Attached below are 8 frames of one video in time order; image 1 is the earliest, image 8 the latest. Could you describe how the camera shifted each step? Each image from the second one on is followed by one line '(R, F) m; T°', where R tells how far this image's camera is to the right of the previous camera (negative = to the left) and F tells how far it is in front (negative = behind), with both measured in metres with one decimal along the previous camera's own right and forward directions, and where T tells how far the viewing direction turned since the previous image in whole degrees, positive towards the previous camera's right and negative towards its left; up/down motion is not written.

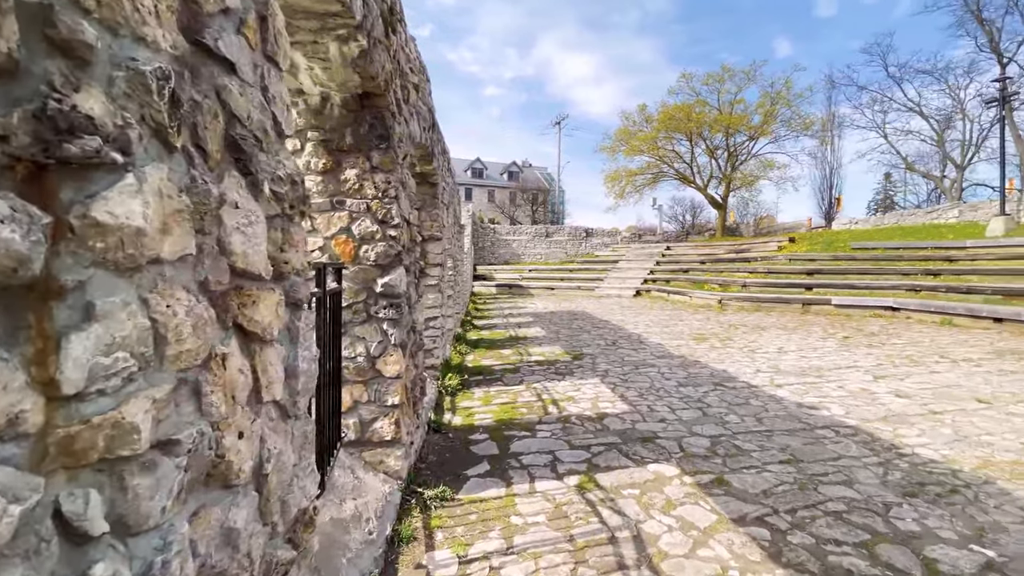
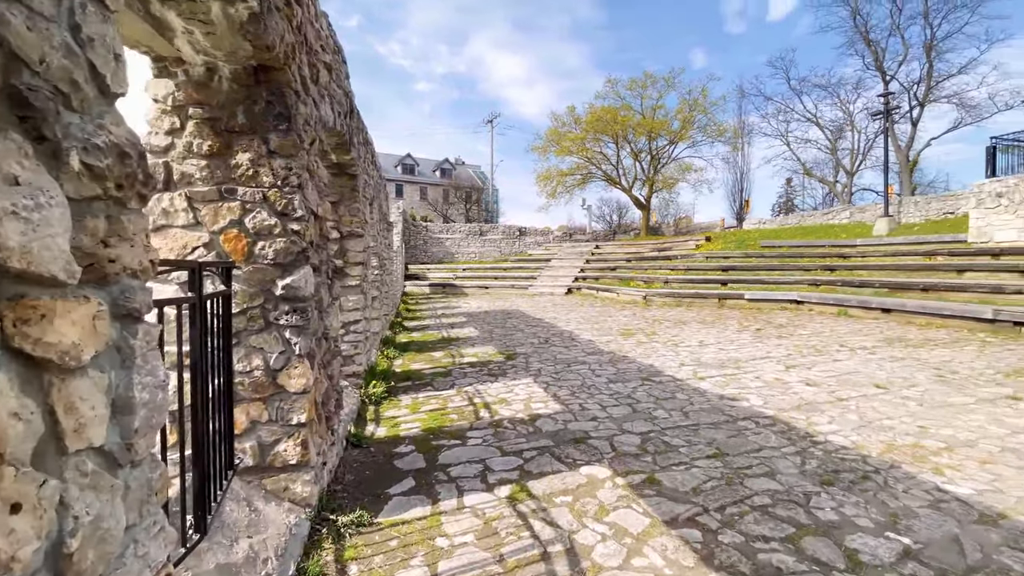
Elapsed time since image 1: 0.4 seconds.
(+0.1, +0.2) m; +8°
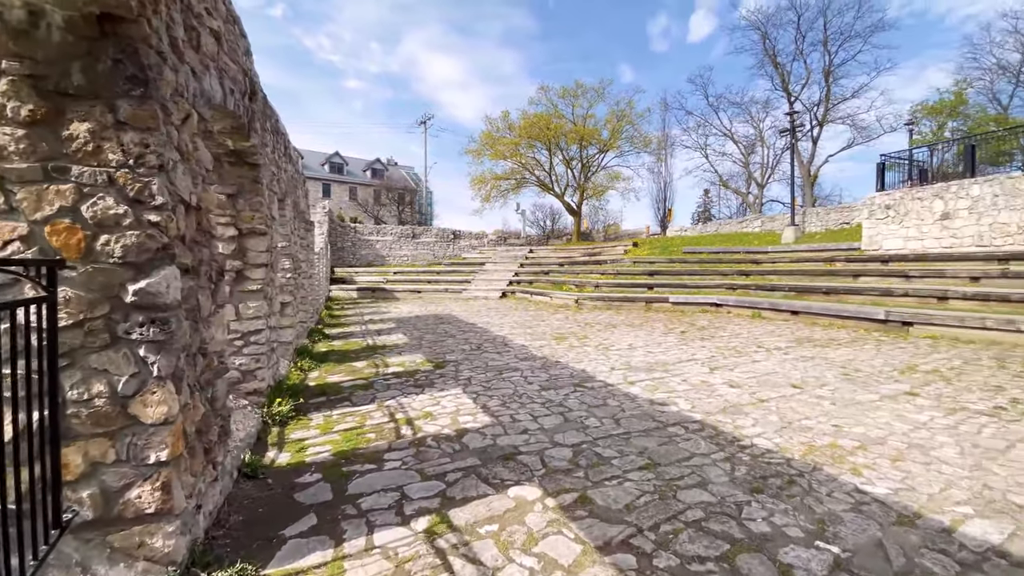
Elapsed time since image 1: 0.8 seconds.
(+0.1, +0.3) m; +8°
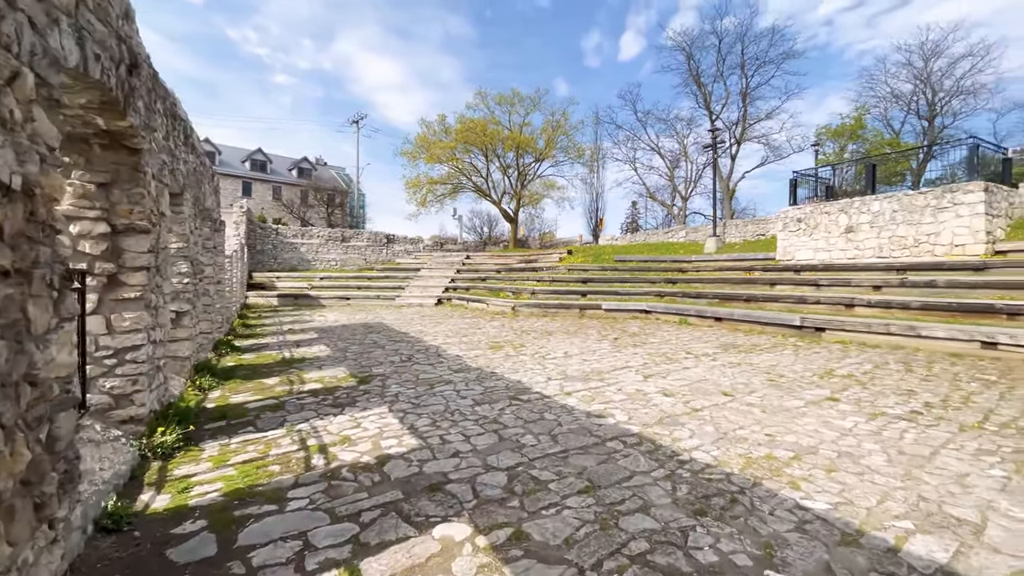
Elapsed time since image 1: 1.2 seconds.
(+0.1, +0.3) m; +8°
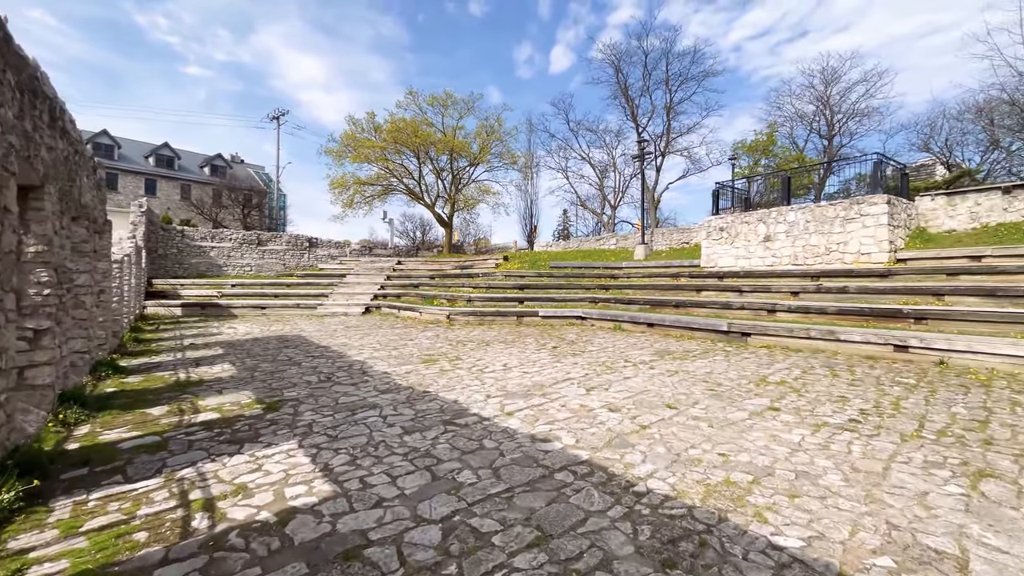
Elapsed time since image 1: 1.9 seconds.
(0.0, +0.5) m; +8°
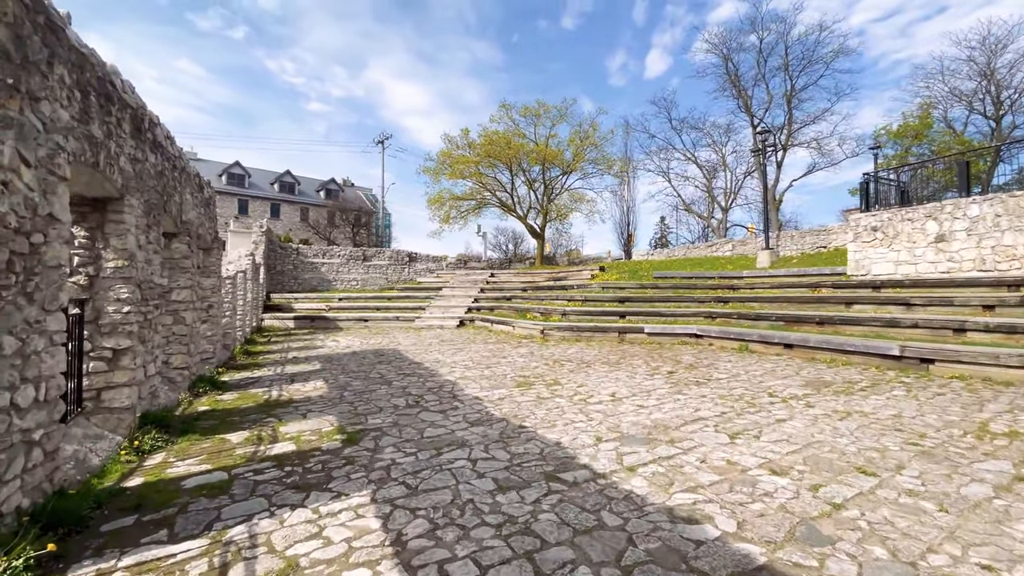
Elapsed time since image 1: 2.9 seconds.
(-0.2, +1.0) m; -11°
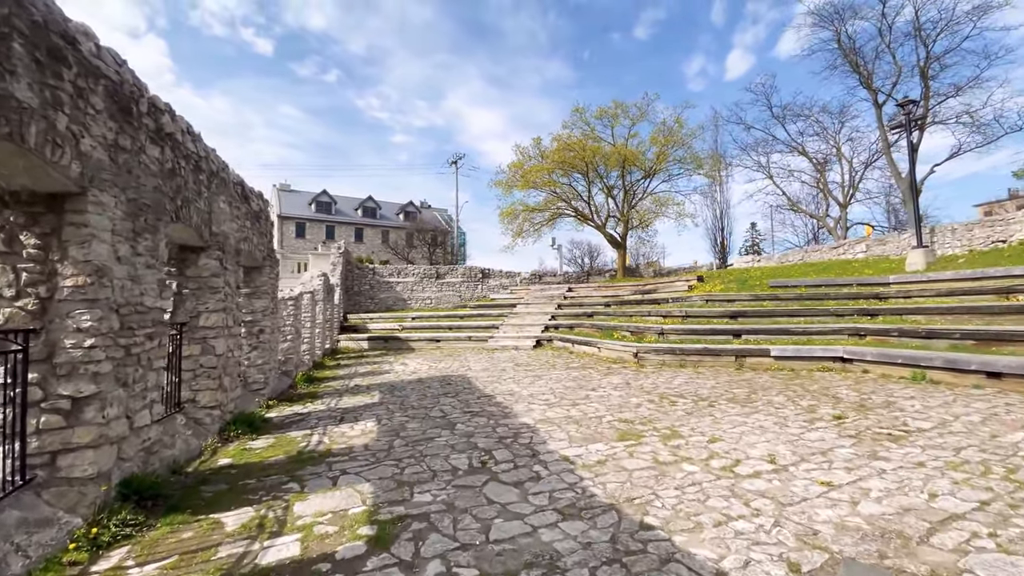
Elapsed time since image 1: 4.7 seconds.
(-0.2, +1.6) m; -9°
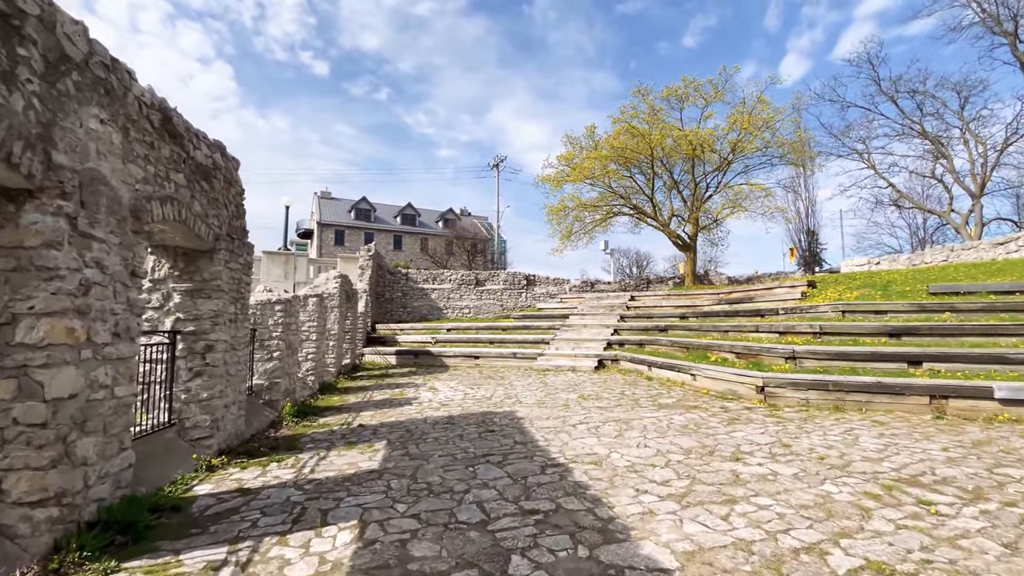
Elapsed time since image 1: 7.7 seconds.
(-0.4, +2.8) m; -5°
